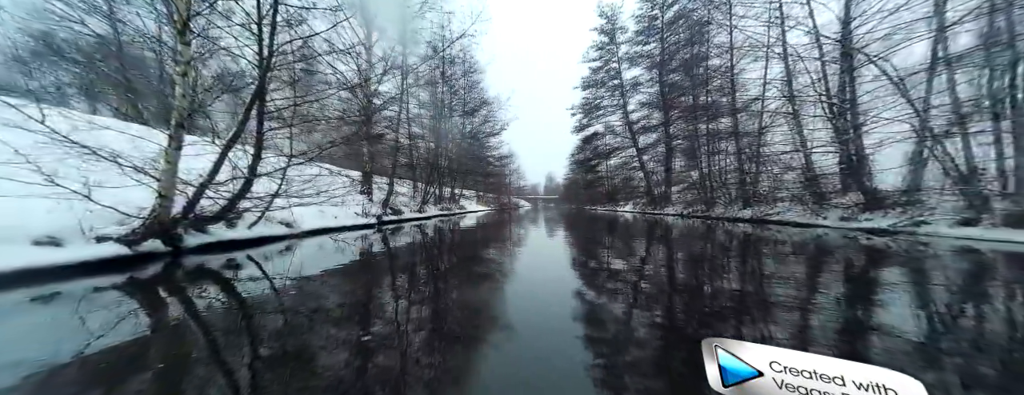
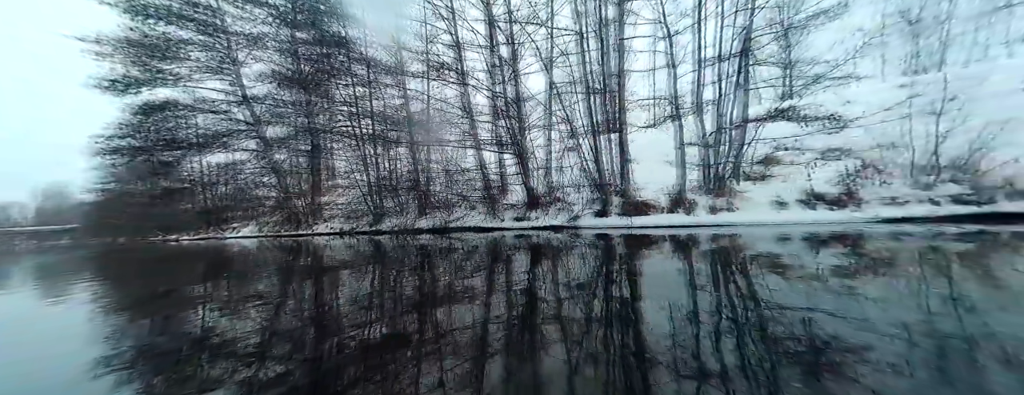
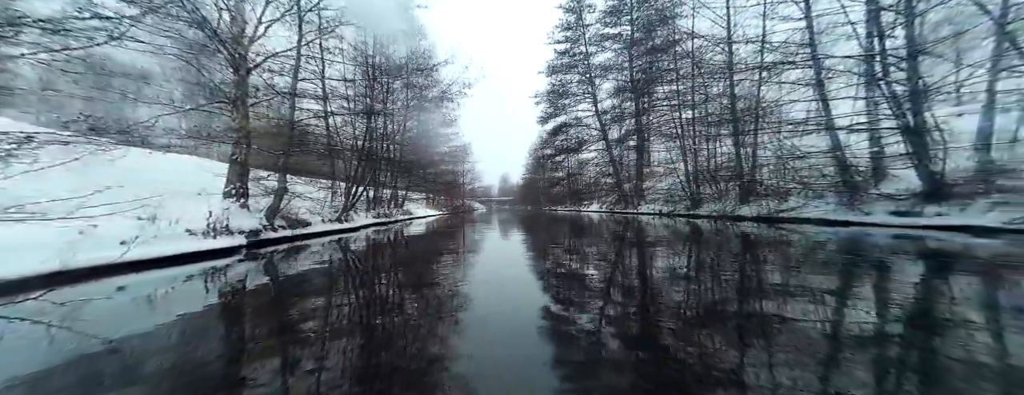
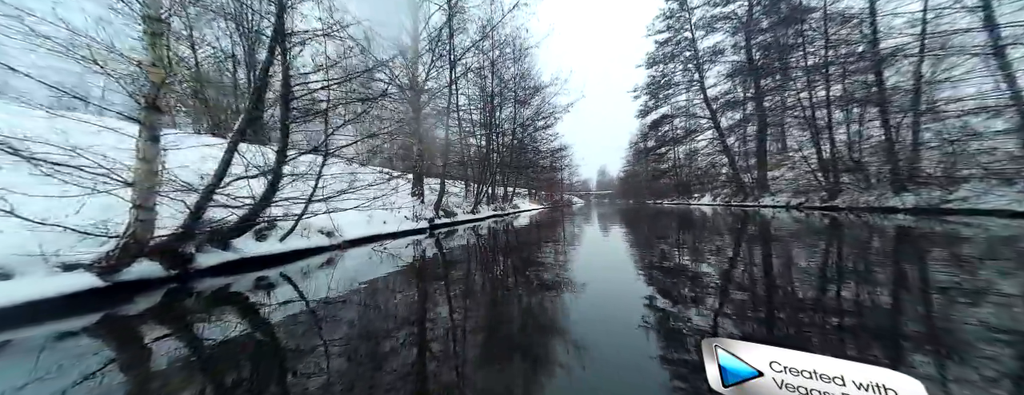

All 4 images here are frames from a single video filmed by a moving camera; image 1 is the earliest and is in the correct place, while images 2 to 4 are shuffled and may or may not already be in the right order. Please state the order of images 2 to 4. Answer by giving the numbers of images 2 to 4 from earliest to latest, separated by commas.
4, 3, 2
